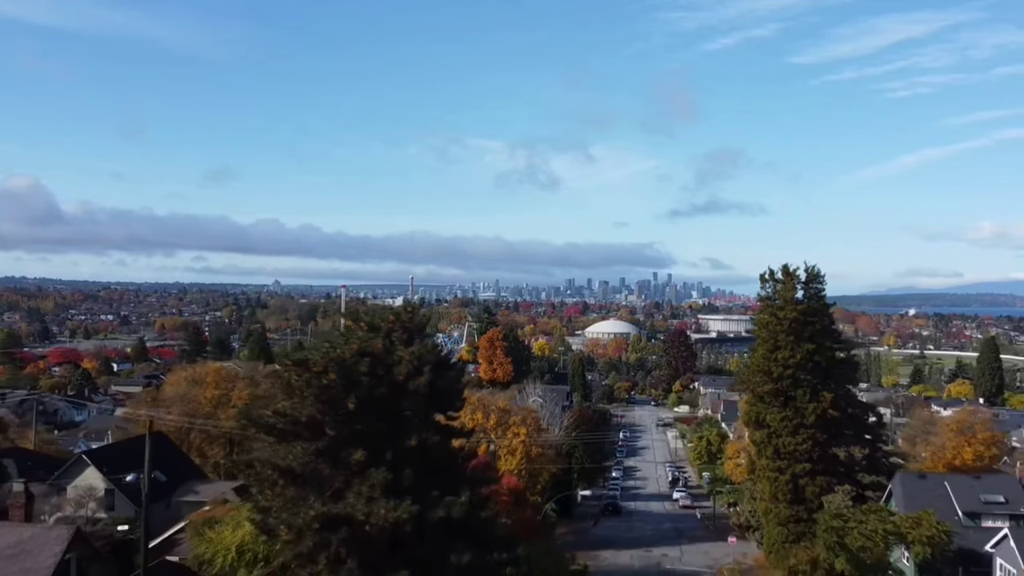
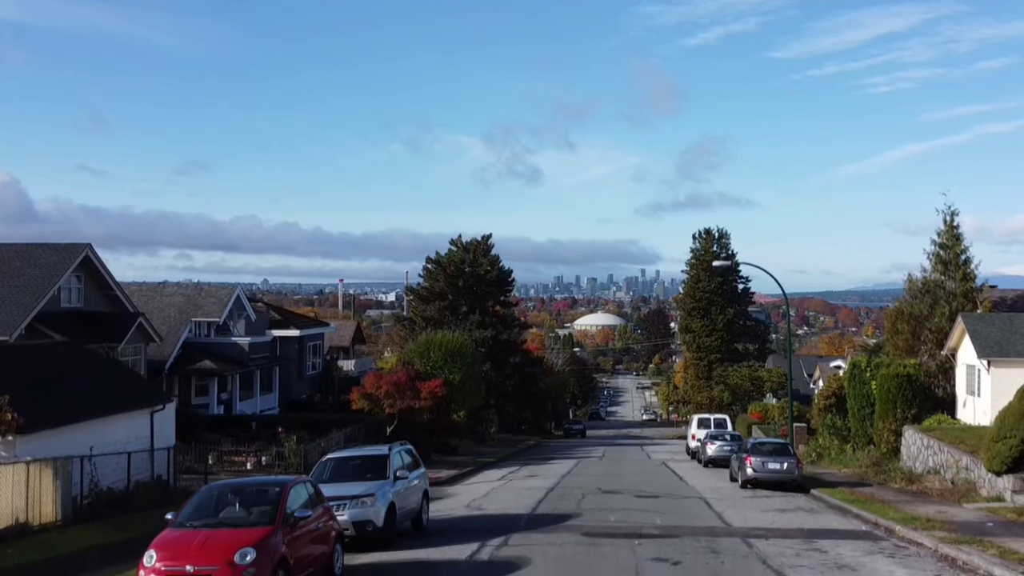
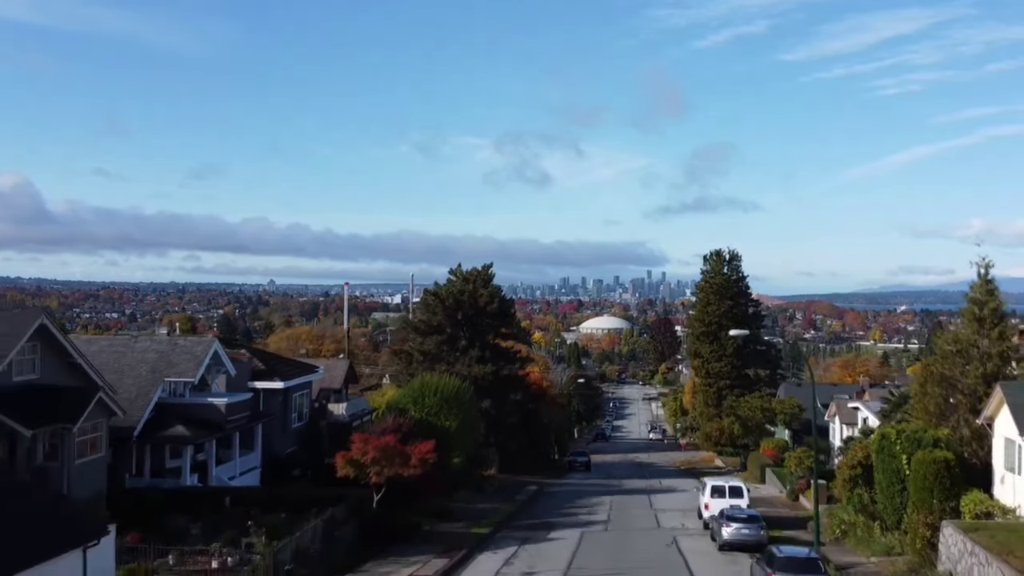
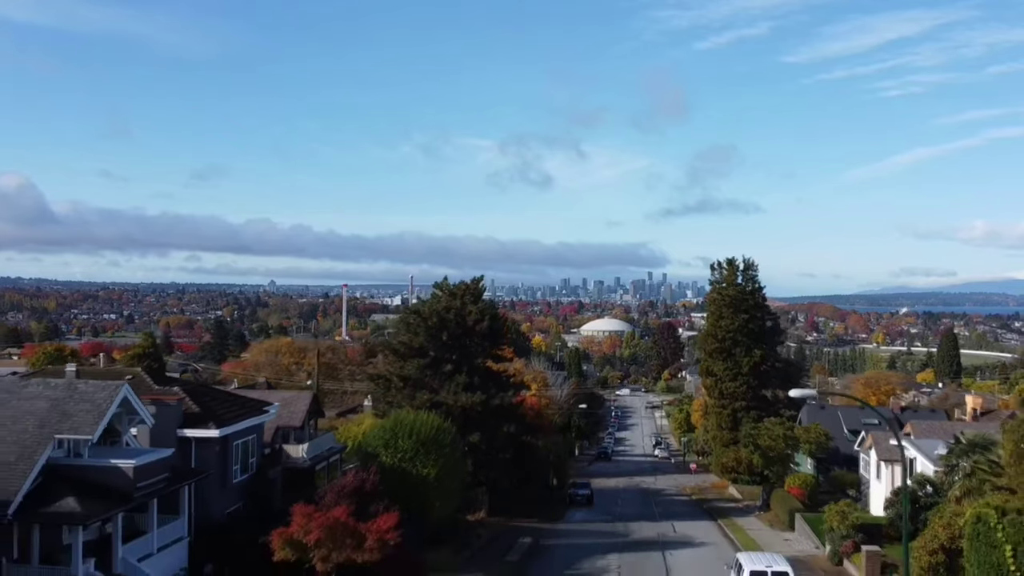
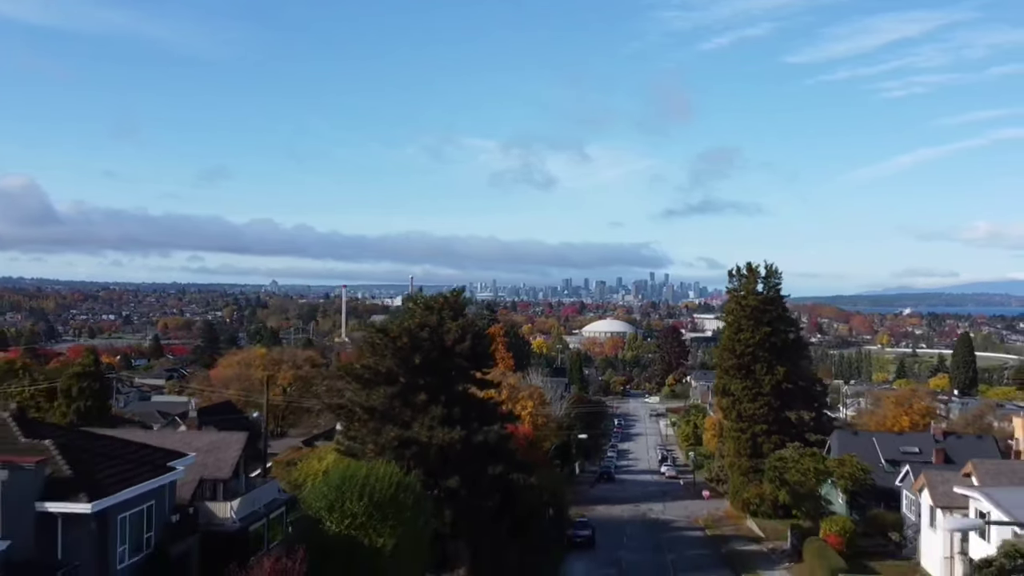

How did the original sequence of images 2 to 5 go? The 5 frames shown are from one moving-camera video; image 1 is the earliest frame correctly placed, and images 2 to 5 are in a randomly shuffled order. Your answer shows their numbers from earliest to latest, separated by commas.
5, 4, 3, 2
